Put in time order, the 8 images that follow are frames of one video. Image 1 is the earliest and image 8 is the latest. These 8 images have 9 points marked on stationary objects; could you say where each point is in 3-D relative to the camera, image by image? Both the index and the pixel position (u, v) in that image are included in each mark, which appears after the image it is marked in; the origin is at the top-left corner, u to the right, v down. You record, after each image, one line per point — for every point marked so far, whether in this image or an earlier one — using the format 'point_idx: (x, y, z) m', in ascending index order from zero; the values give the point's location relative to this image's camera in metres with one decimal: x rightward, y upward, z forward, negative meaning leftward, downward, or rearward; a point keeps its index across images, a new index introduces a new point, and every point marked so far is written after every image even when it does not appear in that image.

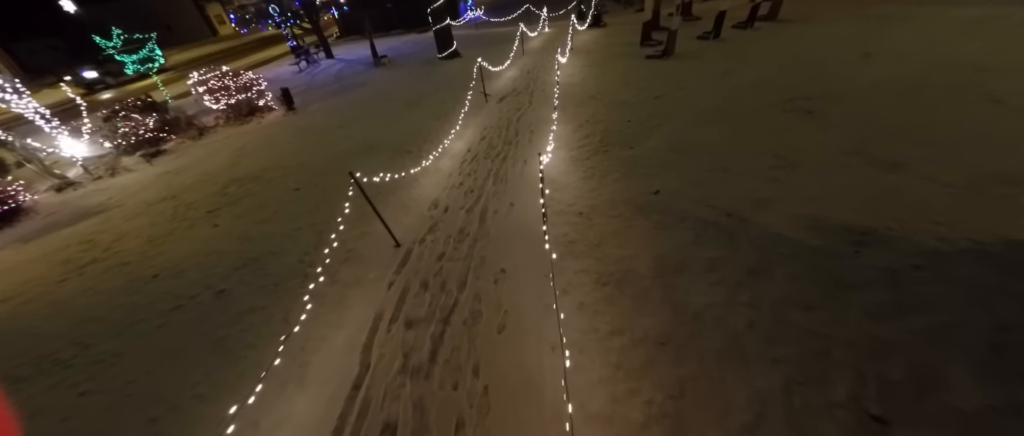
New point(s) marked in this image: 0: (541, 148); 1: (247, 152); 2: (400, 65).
0: (+0.5, +1.2, +5.5) m
1: (-6.5, +1.6, +7.8) m
2: (-4.9, +6.8, +14.0) m
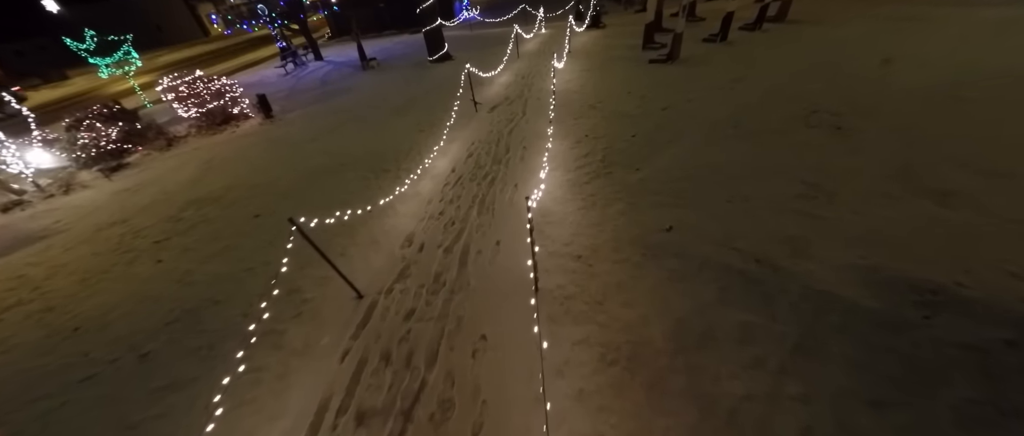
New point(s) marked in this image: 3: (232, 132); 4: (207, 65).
0: (+0.3, +0.8, +4.8) m
1: (-6.7, +1.1, +7.1) m
2: (-5.1, +6.3, +13.3) m
3: (-7.9, +2.4, +8.9) m
4: (-18.7, +9.5, +19.4) m
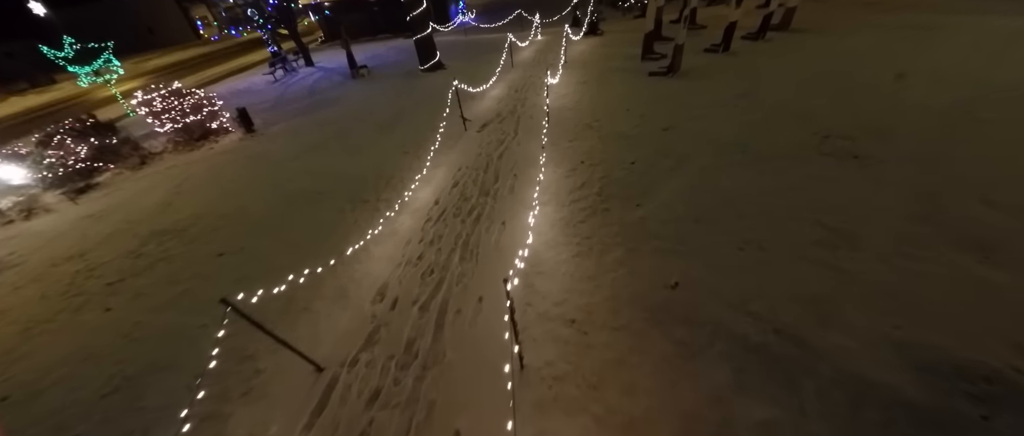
0: (+0.2, +0.2, +4.4) m
1: (-6.8, +0.6, +6.6) m
2: (-5.3, +5.8, +12.9) m
3: (-8.1, +1.9, +8.5) m
4: (-18.9, +8.8, +18.9) m
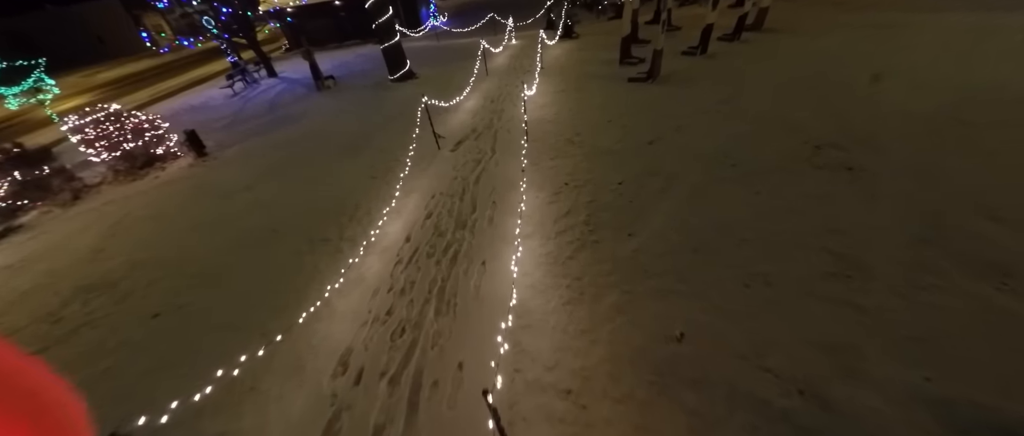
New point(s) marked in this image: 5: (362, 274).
0: (-0.1, -0.2, +4.0) m
1: (-7.2, -0.2, +5.8) m
2: (-6.3, +5.0, +12.2) m
3: (-8.6, +1.0, +7.6) m
4: (-20.3, +7.4, +17.5) m
5: (-1.8, -0.7, +3.8) m
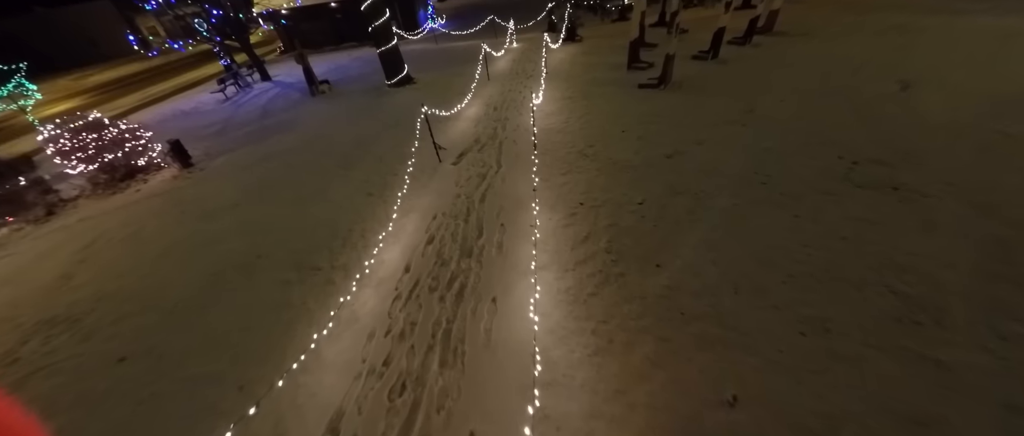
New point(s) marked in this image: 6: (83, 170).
0: (+0.1, -0.6, +3.5) m
1: (-7.1, -0.6, +5.4) m
2: (-6.2, +4.6, +11.7) m
3: (-8.5, +0.6, +7.1) m
4: (-20.3, +6.9, +16.9) m
5: (-1.7, -1.0, +3.4) m
6: (-10.5, +1.2, +7.8) m
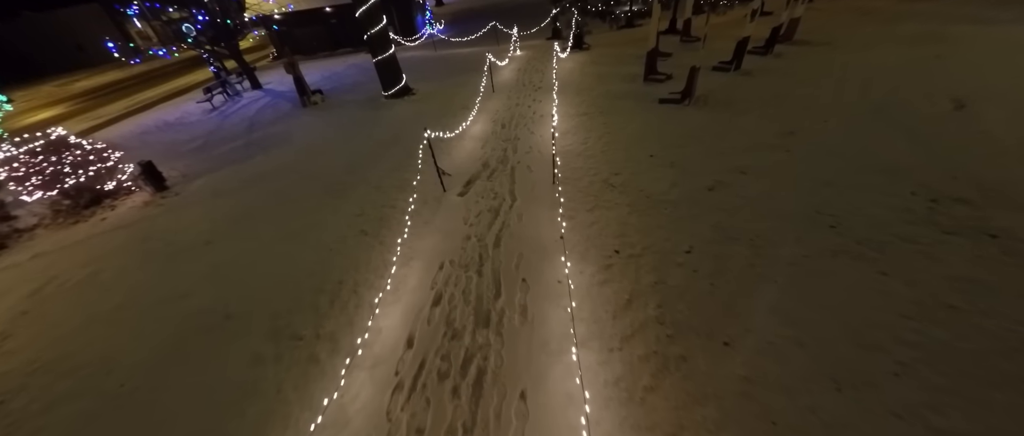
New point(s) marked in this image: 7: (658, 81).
0: (+0.3, -1.1, +2.8) m
1: (-6.8, -1.2, +4.6) m
2: (-6.0, +4.0, +11.0) m
3: (-8.2, 0.0, +6.4) m
4: (-20.2, +6.1, +16.1) m
5: (-1.4, -1.6, +2.6) m
6: (-10.3, +0.5, +7.0) m
7: (+3.7, +3.4, +8.0) m
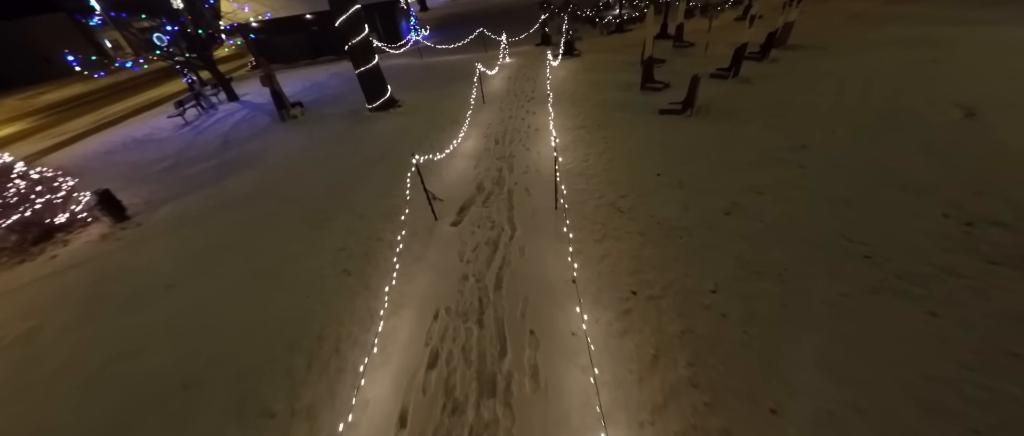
0: (+0.4, -1.5, +2.4) m
1: (-6.8, -1.8, +3.9) m
2: (-6.3, +3.3, +10.4) m
3: (-8.3, -0.7, +5.7) m
4: (-20.7, +5.0, +15.1) m
5: (-1.3, -2.0, +2.1) m
6: (-10.4, -0.2, +6.2) m
7: (+3.5, +3.1, +7.7) m
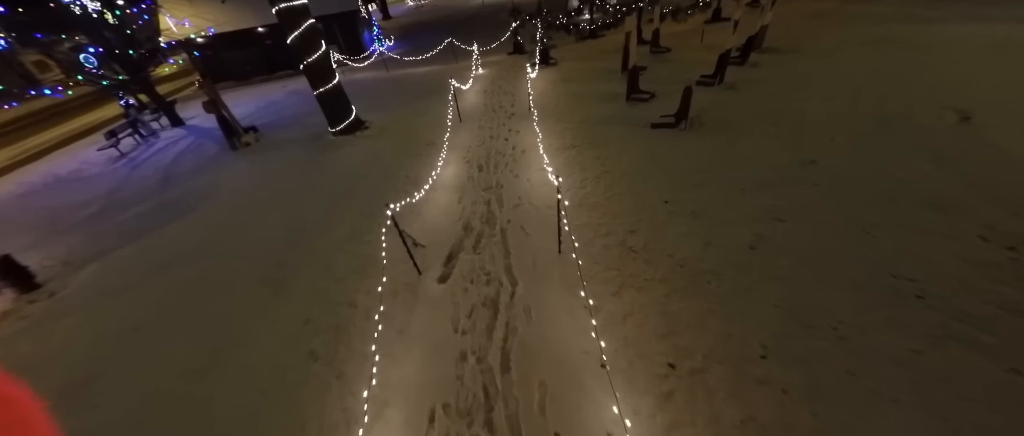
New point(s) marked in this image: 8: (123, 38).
0: (+0.7, -2.1, +1.8) m
1: (-6.6, -2.9, +2.8) m
2: (-7.0, +2.2, +9.3) m
3: (-8.3, -1.9, +4.5) m
4: (-21.7, +2.8, +13.1) m
5: (-1.0, -2.7, +1.4) m
6: (-10.4, -1.6, +4.9) m
7: (+3.0, +2.7, +7.3) m
8: (-13.7, +6.2, +11.0) m
